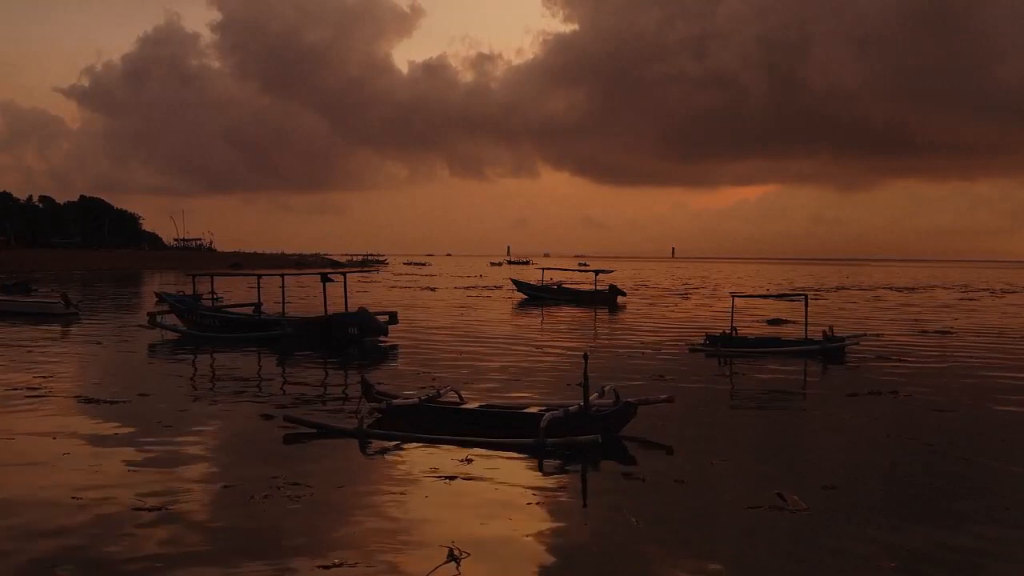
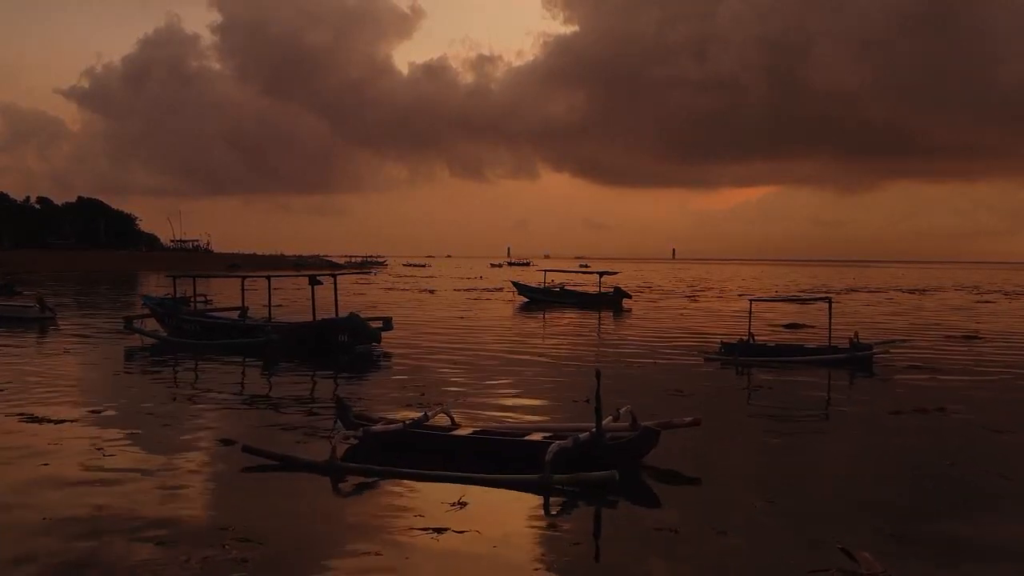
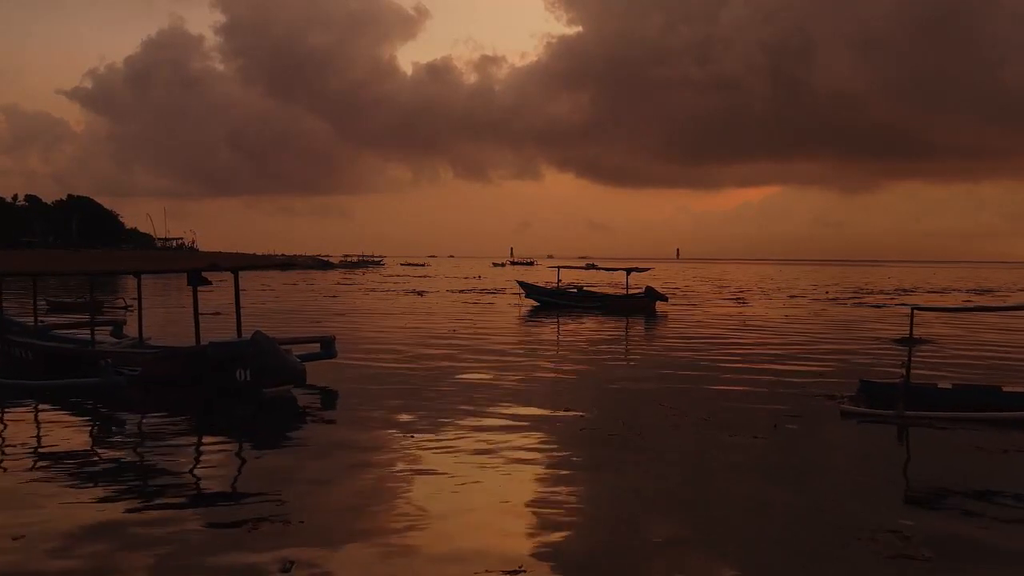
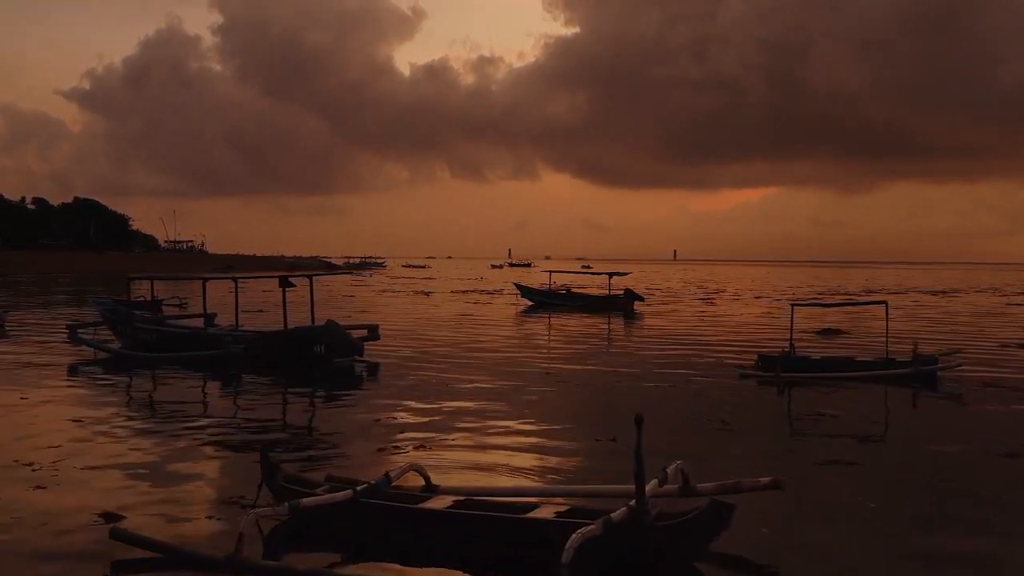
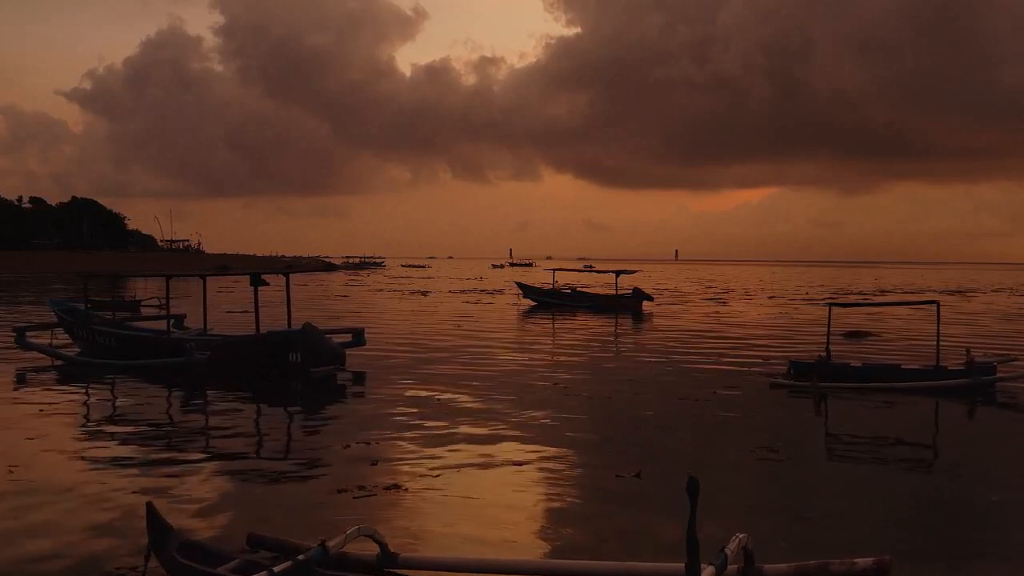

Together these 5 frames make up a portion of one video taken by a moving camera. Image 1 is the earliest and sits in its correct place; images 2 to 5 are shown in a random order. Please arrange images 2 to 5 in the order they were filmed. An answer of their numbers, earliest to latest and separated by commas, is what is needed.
2, 4, 5, 3
